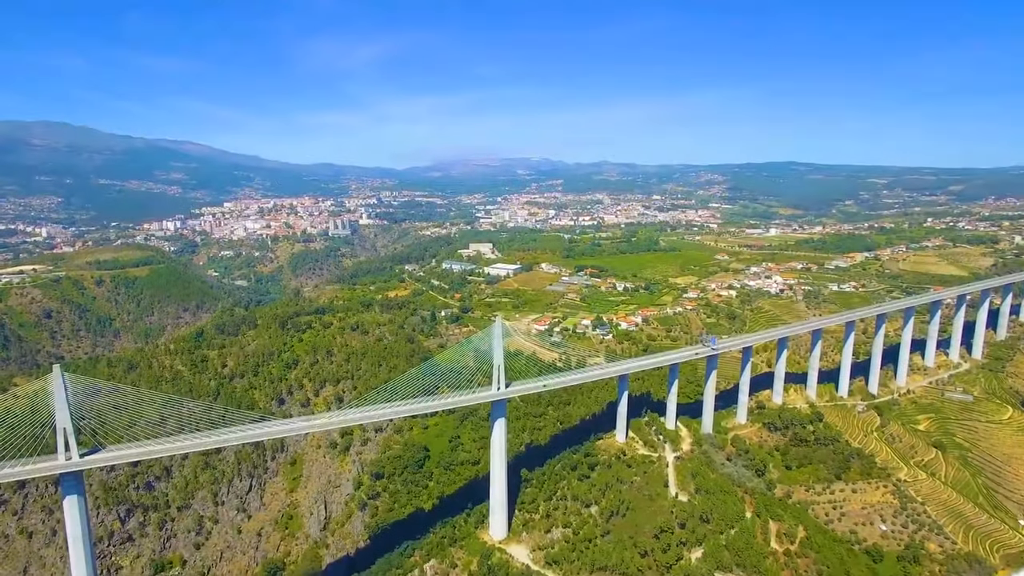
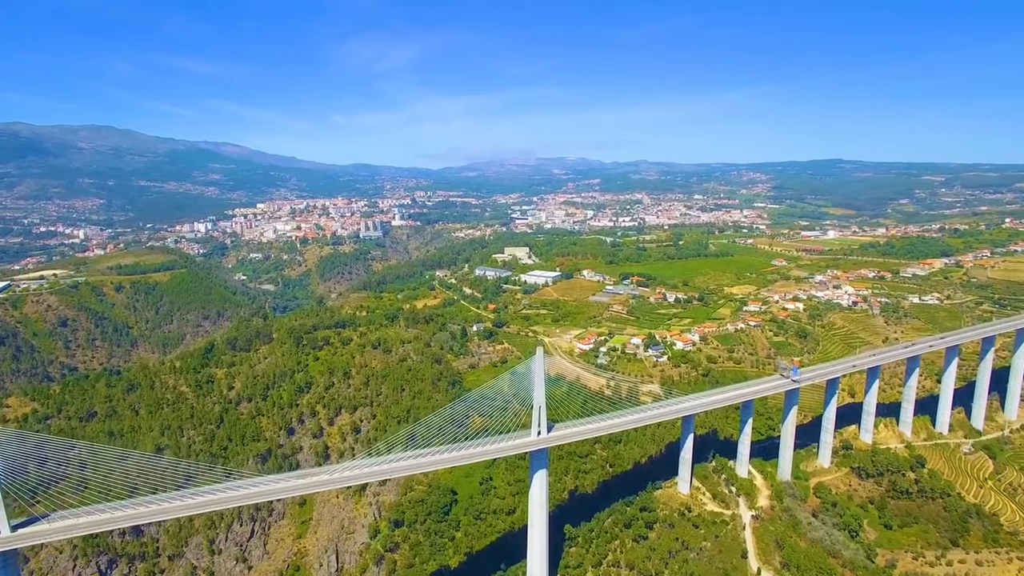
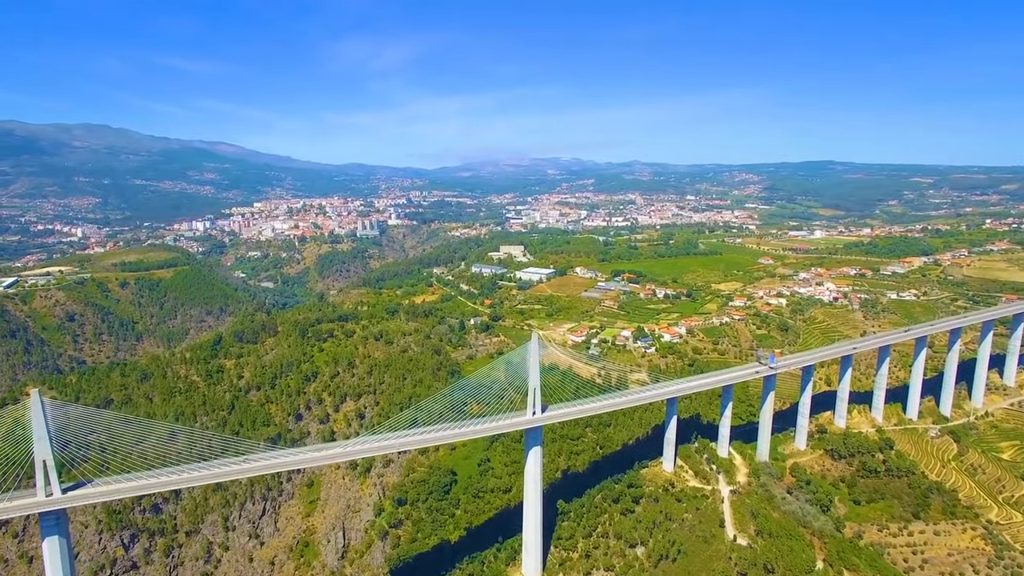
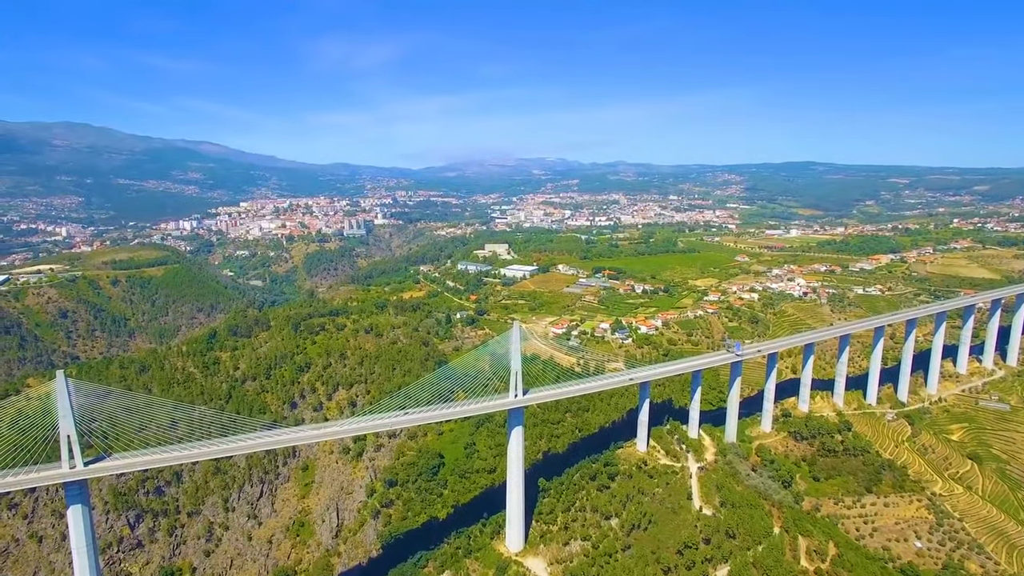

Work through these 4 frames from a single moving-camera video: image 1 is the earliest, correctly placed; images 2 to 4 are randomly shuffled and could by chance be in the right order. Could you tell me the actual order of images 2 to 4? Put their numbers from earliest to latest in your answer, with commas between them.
4, 3, 2
